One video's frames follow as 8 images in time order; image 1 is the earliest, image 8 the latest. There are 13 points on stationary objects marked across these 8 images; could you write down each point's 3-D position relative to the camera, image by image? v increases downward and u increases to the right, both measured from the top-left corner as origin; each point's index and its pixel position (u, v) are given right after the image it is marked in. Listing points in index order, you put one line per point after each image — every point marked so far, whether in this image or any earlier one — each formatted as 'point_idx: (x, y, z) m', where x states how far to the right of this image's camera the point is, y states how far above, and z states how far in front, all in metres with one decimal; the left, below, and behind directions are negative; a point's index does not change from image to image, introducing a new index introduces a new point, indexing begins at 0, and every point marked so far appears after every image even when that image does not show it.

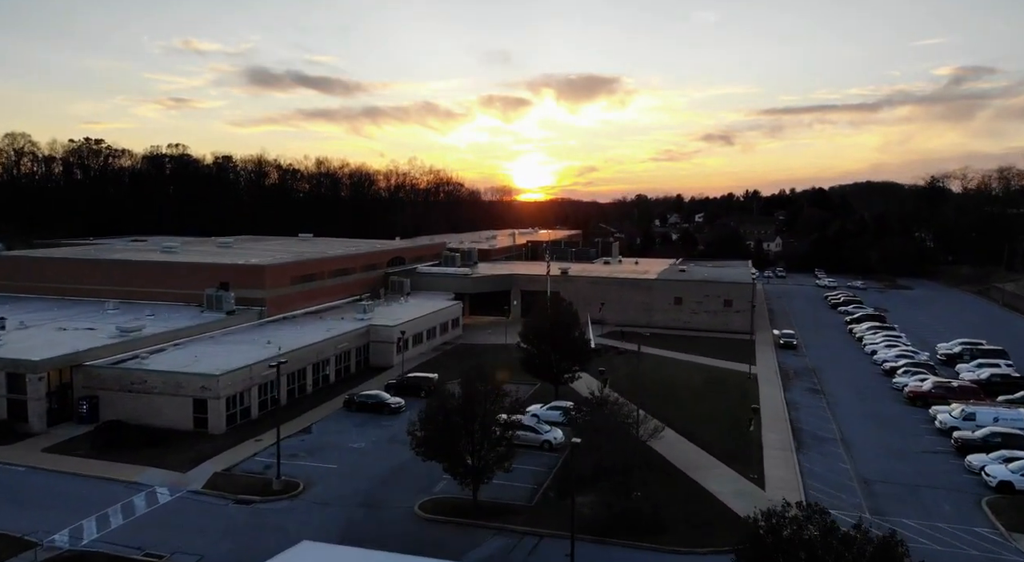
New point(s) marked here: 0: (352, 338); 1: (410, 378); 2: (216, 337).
0: (-4.5, -1.6, +19.4) m
1: (-2.6, -2.4, +17.2) m
2: (-7.9, -1.5, +18.4) m
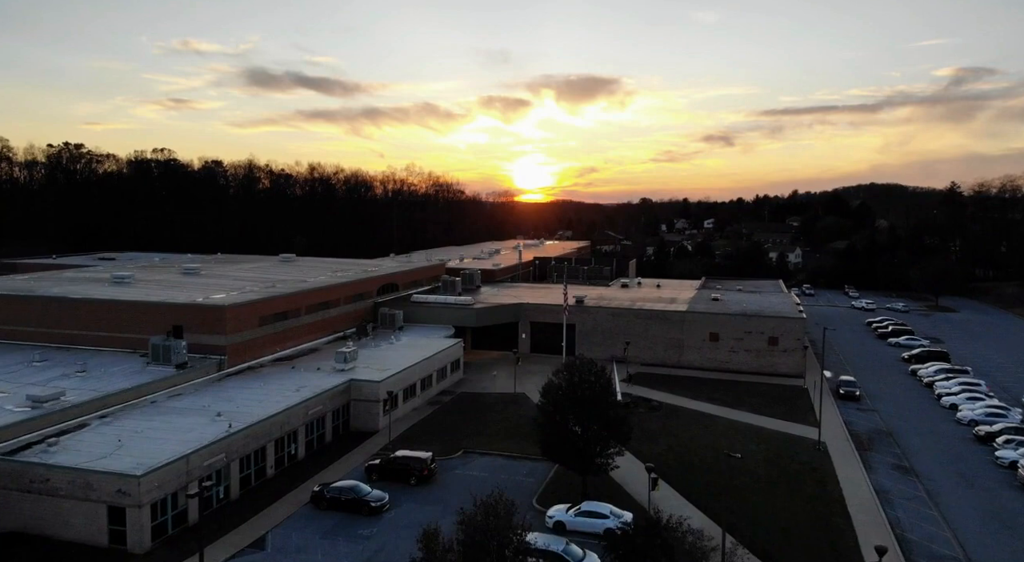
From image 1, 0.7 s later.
0: (-4.2, -2.7, +15.7) m
1: (-2.3, -3.5, +13.6) m
2: (-7.6, -2.6, +14.8) m
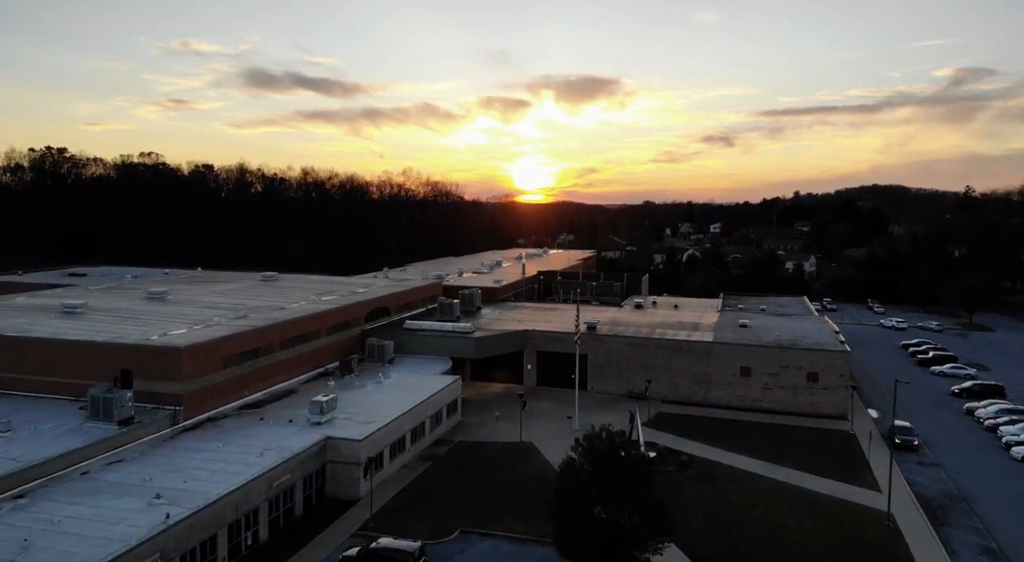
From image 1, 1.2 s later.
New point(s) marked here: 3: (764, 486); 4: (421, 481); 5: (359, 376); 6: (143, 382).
0: (-4.1, -3.5, +13.1) m
1: (-2.1, -4.3, +11.0) m
2: (-7.4, -3.4, +12.2) m
3: (+5.3, -4.3, +14.6) m
4: (-2.0, -4.3, +14.9) m
5: (-4.2, -2.6, +18.8) m
6: (-8.0, -2.2, +15.0) m
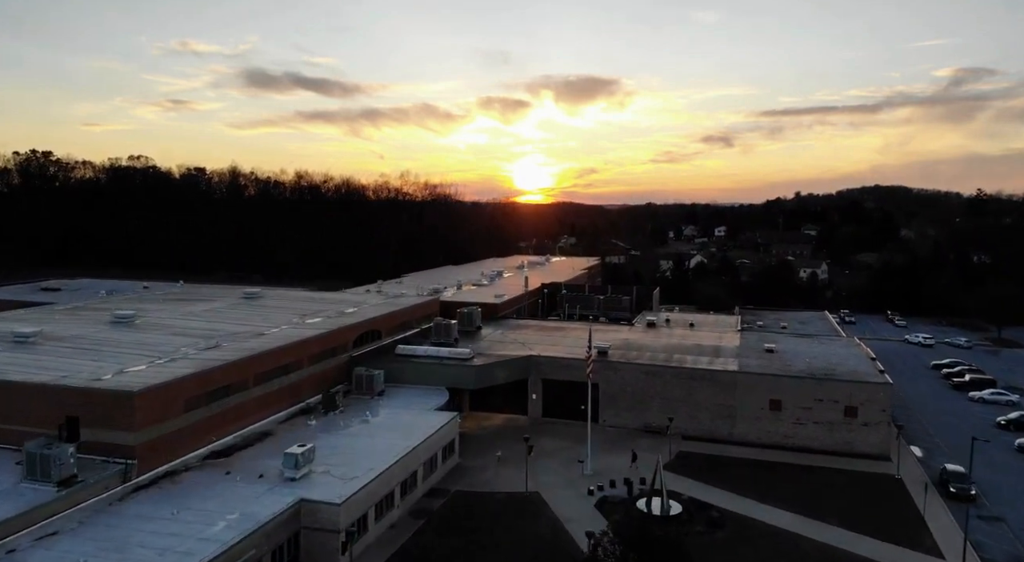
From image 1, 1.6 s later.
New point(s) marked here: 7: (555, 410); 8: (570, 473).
0: (-4.0, -4.1, +11.1) m
1: (-2.0, -4.9, +9.0) m
2: (-7.3, -4.0, +10.2) m
3: (+5.4, -4.9, +12.6) m
4: (-1.9, -4.9, +12.9) m
5: (-4.1, -3.2, +16.8) m
6: (-7.9, -2.8, +13.0) m
7: (+1.2, -3.7, +20.0) m
8: (+1.3, -4.4, +15.9) m
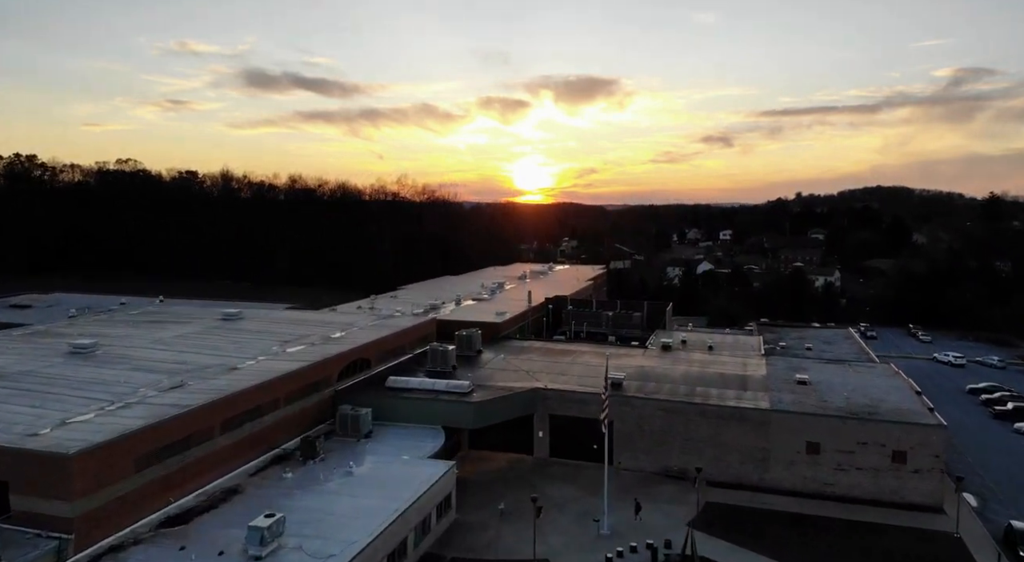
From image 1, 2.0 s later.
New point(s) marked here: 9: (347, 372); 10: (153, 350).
0: (-3.8, -4.8, +9.1) m
1: (-1.9, -5.5, +6.9) m
2: (-7.2, -4.7, +8.1) m
3: (+5.5, -5.6, +10.6) m
4: (-1.8, -5.6, +10.9) m
5: (-4.0, -3.9, +14.7) m
6: (-7.8, -3.5, +11.0) m
7: (+1.4, -4.4, +17.9) m
8: (+1.4, -5.1, +13.9) m
9: (-4.4, -2.4, +18.2) m
10: (-9.4, -1.8, +18.2) m
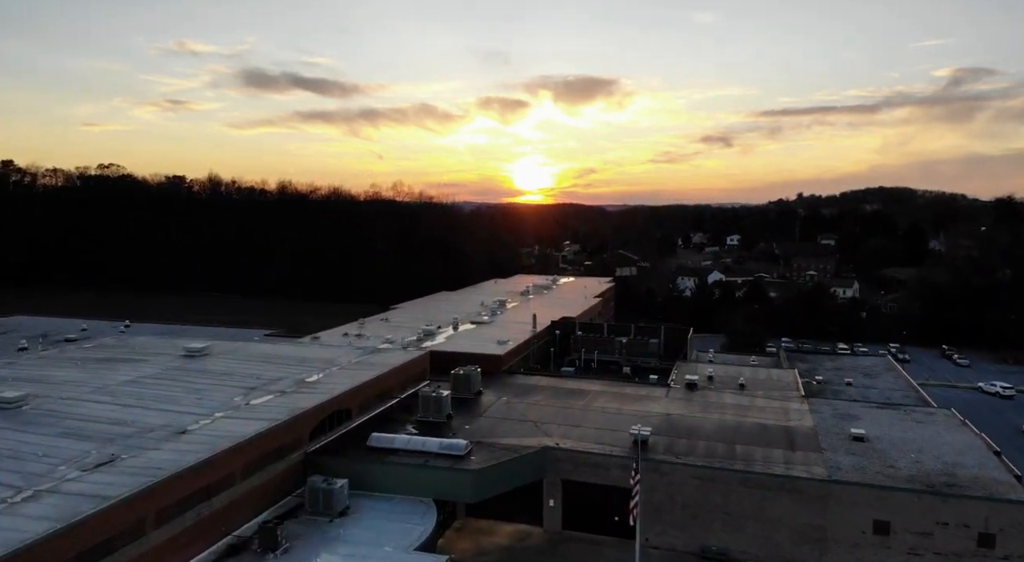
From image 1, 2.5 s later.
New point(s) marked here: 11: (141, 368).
0: (-3.7, -5.6, +6.3) m
1: (-1.8, -6.4, +4.1) m
2: (-7.1, -5.5, +5.3) m
3: (+5.7, -6.5, +7.8) m
4: (-1.6, -6.5, +8.1) m
5: (-3.8, -4.7, +12.0) m
6: (-7.7, -4.3, +8.2) m
7: (+1.5, -5.3, +15.1) m
8: (+1.6, -5.9, +11.1) m
9: (-4.2, -3.3, +15.4) m
10: (-9.3, -2.7, +15.4) m
11: (-9.8, -2.3, +18.2) m
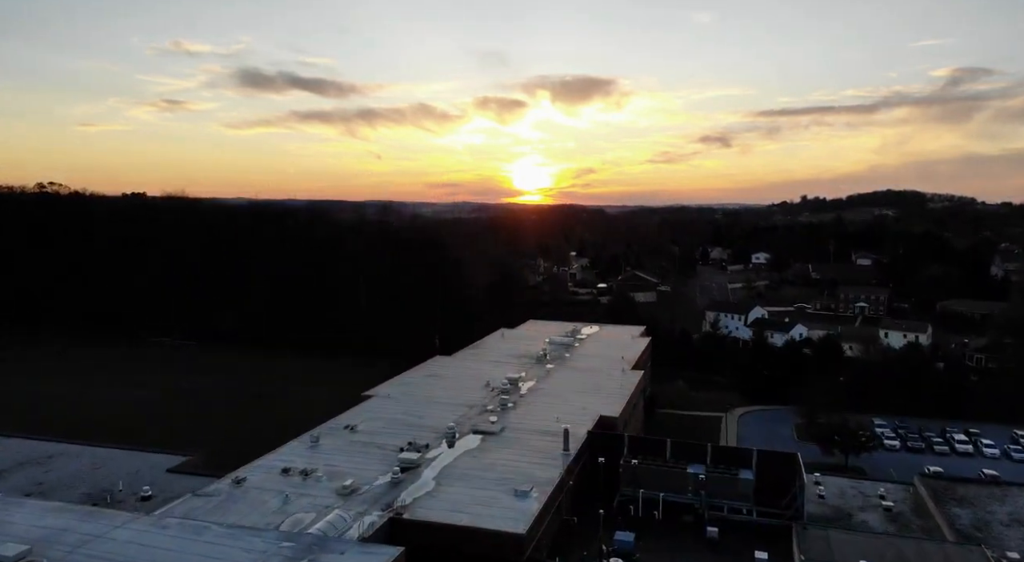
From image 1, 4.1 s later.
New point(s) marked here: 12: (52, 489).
0: (-3.1, -8.3, -2.0) m
1: (-1.2, -9.1, -4.2) m
2: (-6.5, -8.3, -3.0) m
3: (+6.3, -9.2, -0.5) m
4: (-1.0, -9.2, -0.2) m
5: (-3.2, -7.4, +3.6) m
6: (-7.1, -7.1, -0.2) m
7: (+2.1, -8.0, +6.8) m
8: (+2.2, -8.6, +2.8) m
9: (-3.6, -6.0, +7.1) m
10: (-8.7, -5.4, +7.0) m
11: (-9.2, -5.0, +9.9) m
12: (-10.9, -4.8, +16.4) m
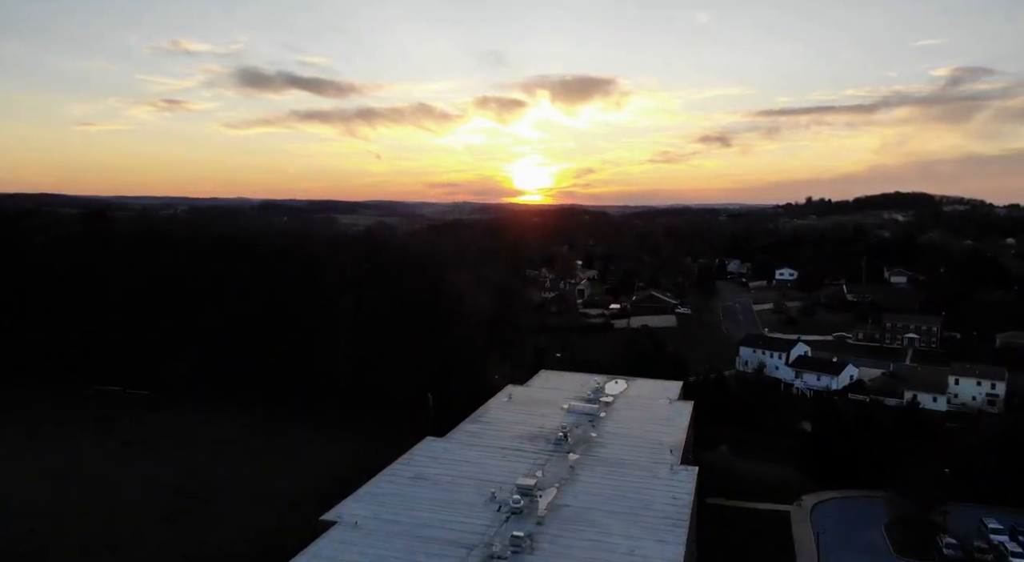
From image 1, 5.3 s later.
0: (-2.7, -10.4, -8.5) m
1: (-0.8, -11.2, -10.7) m
2: (-6.1, -10.3, -9.5) m
3: (+6.7, -11.2, -7.0) m
4: (-0.6, -11.2, -6.7) m
5: (-2.9, -9.5, -2.9) m
6: (-6.7, -9.1, -6.7) m
7: (+2.5, -10.0, +0.3) m
8: (+2.6, -10.7, -3.7) m
9: (-3.3, -8.1, +0.6) m
10: (-8.3, -7.4, +0.5) m
11: (-8.8, -7.1, +3.4) m
12: (-10.5, -6.8, +9.9) m
